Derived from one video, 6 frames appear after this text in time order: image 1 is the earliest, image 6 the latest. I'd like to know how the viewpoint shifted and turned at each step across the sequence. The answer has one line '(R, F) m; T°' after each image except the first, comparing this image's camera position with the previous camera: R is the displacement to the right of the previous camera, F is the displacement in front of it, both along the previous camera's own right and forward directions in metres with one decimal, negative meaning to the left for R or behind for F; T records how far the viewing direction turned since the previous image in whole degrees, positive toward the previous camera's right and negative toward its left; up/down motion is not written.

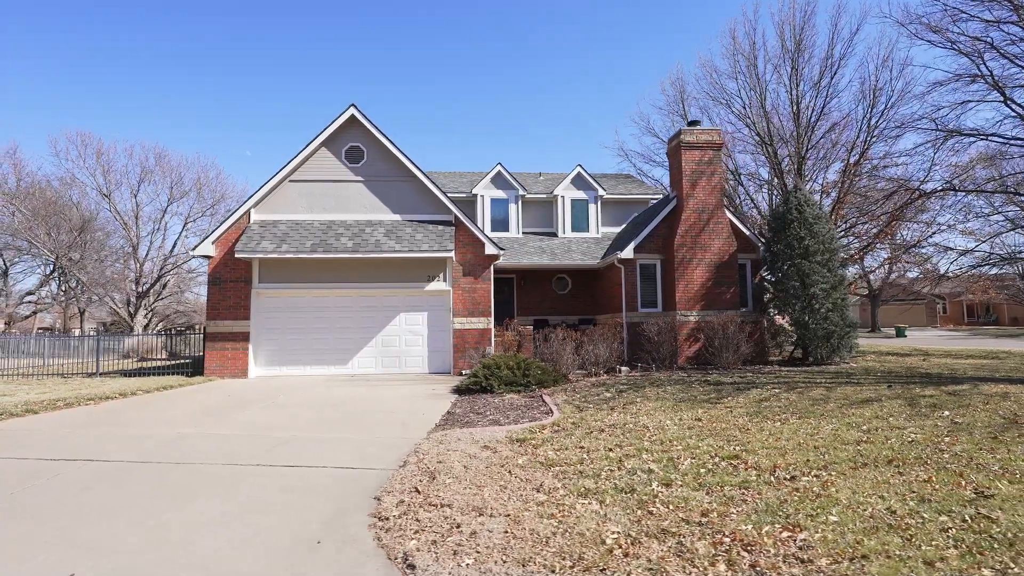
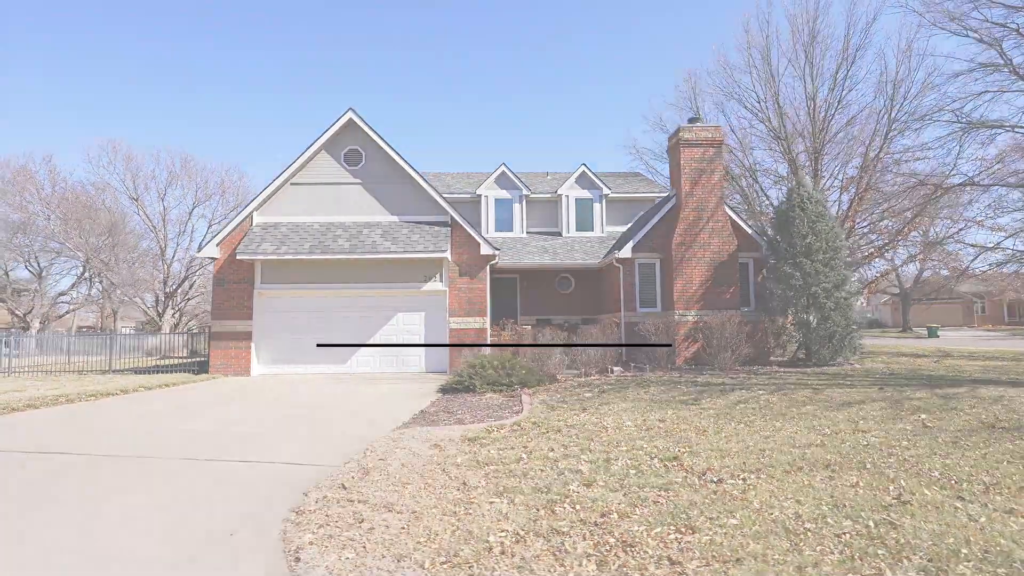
(+1.0, -0.1) m; -3°
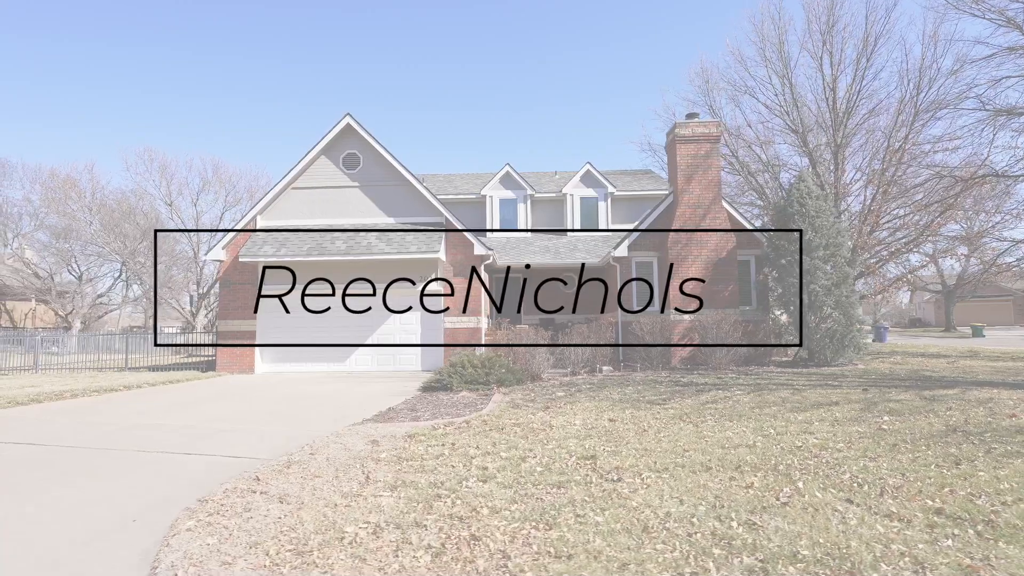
(+1.3, -0.1) m; -4°
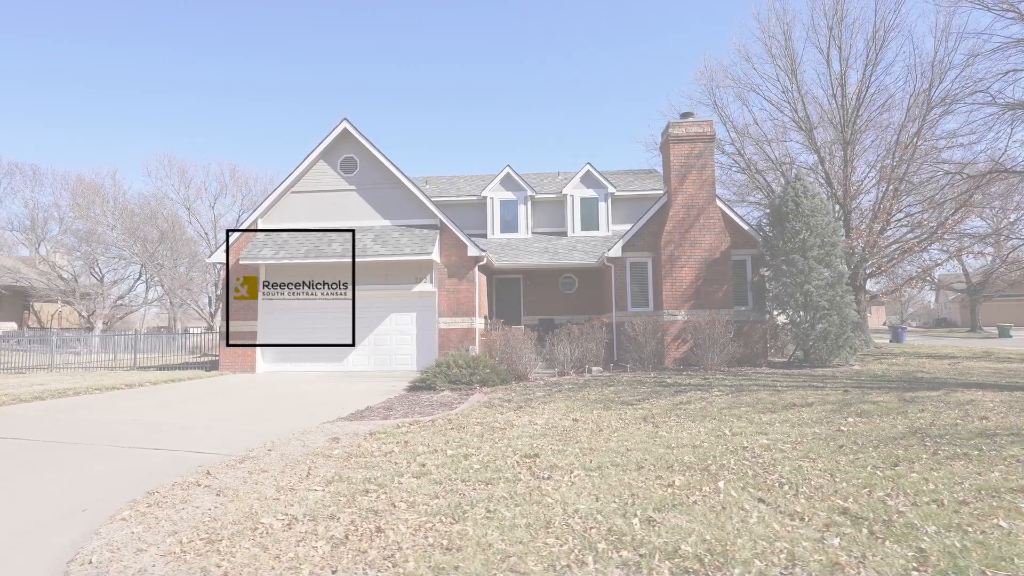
(+0.9, -0.1) m; -3°
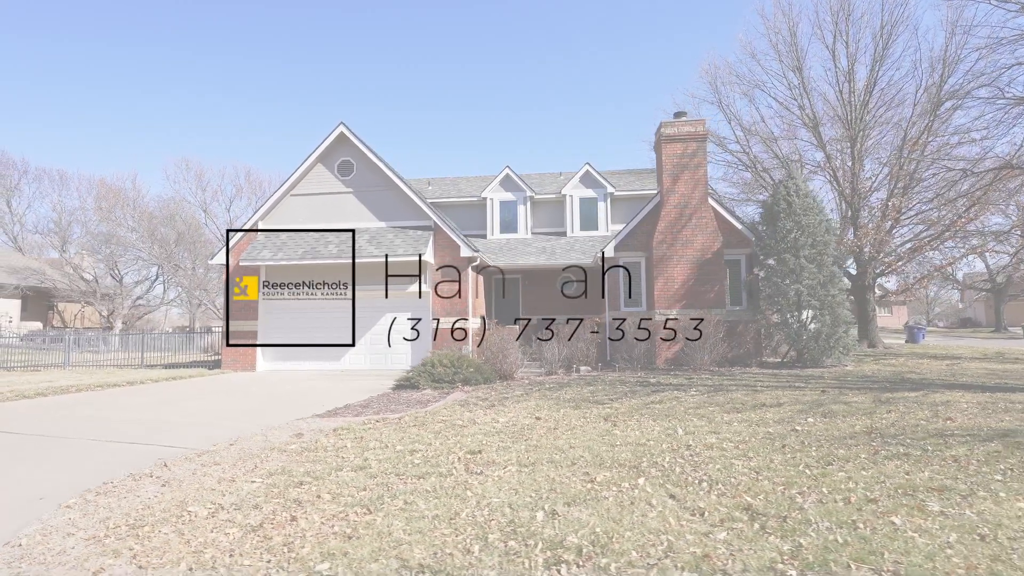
(+0.9, -0.1) m; -2°
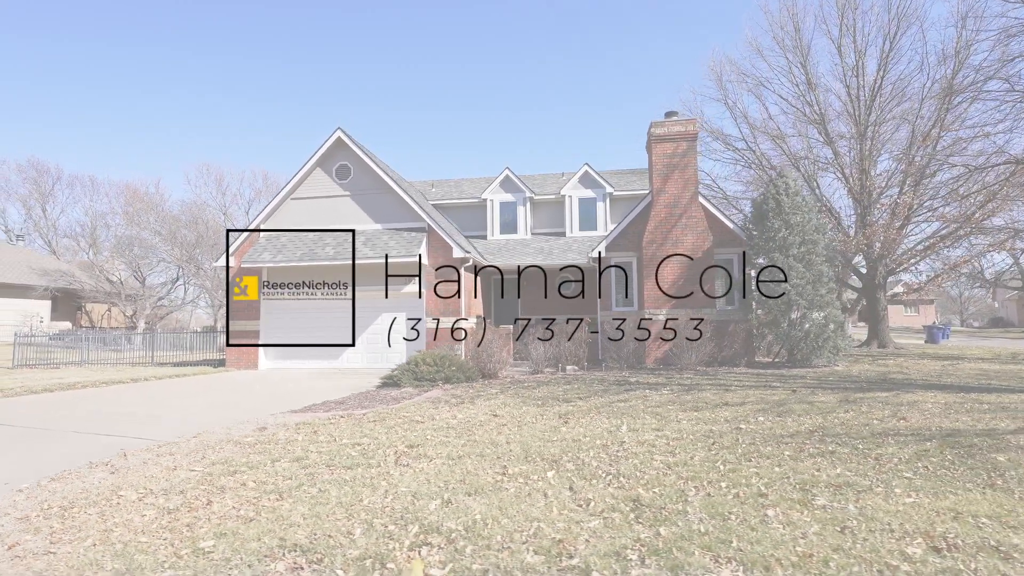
(+1.1, -0.2) m; -3°
